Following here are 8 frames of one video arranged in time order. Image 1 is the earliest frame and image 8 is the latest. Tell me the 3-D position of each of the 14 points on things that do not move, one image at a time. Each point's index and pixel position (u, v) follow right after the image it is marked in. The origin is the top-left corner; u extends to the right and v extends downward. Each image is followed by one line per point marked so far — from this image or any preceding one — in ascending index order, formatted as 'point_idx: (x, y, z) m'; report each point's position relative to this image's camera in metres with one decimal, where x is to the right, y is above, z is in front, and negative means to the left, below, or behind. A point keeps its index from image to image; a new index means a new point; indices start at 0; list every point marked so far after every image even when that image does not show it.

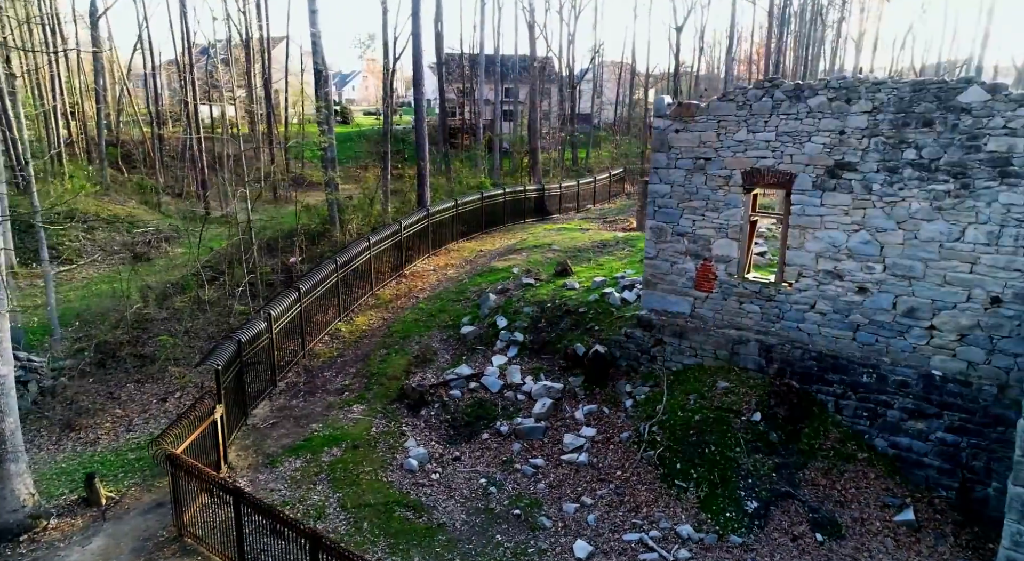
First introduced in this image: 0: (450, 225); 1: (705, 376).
0: (-1.8, +1.6, +19.2) m
1: (+2.6, -1.3, +8.9) m
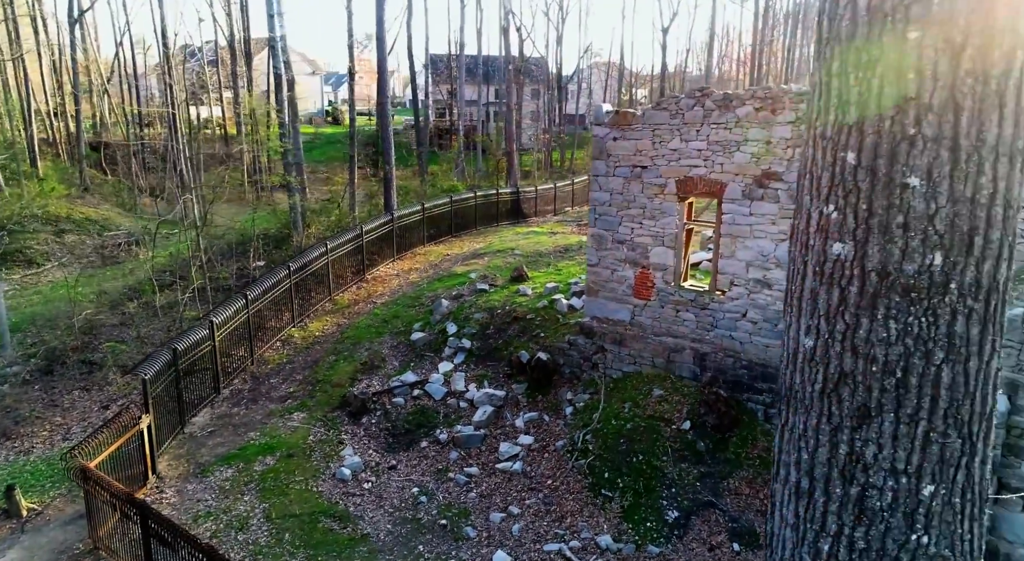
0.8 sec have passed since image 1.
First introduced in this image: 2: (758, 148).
0: (-2.8, +1.5, +19.2) m
1: (+1.8, -1.4, +8.9) m
2: (+2.9, +1.5, +7.7) m
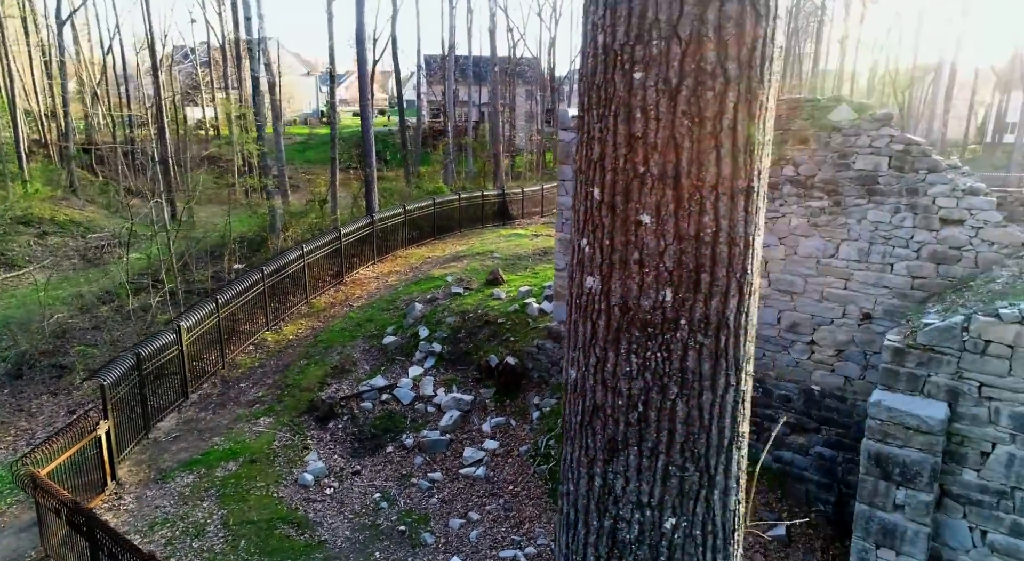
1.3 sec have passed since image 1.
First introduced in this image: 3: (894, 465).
0: (-3.3, +1.5, +19.2) m
1: (+1.3, -1.5, +8.9) m
2: (+2.4, +1.5, +7.7) m
3: (+3.1, -1.5, +5.3) m
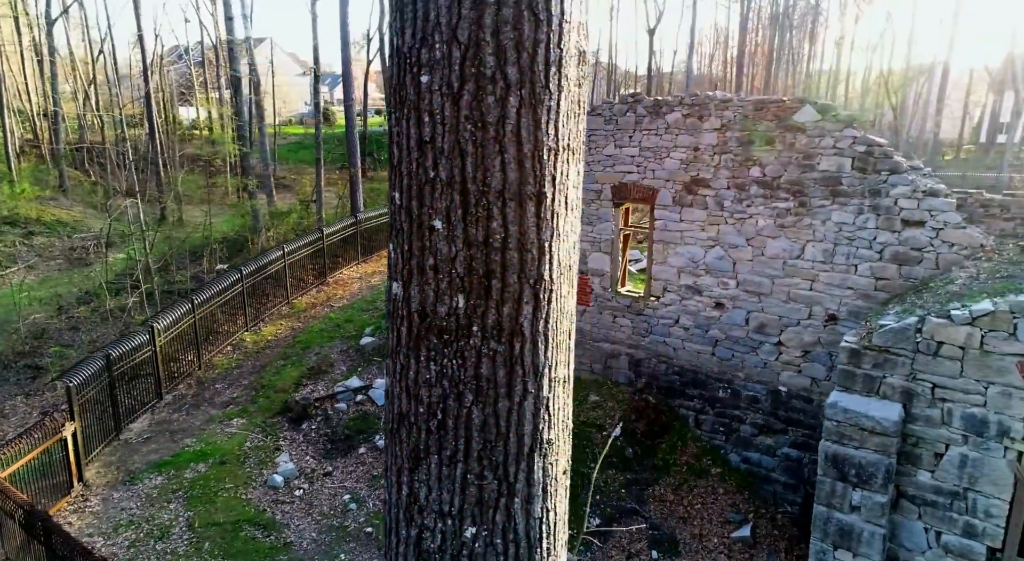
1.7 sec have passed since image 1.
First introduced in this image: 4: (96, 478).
0: (-3.7, +1.4, +19.2) m
1: (+0.9, -1.5, +8.9) m
2: (+2.0, +1.5, +7.7) m
3: (+2.7, -1.5, +5.3) m
4: (-5.1, -2.4, +8.2) m
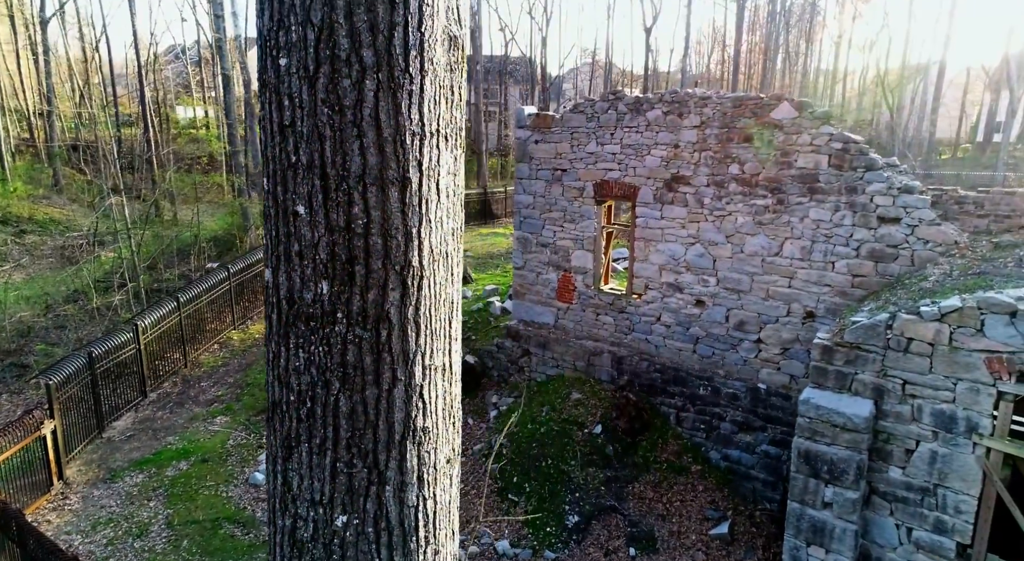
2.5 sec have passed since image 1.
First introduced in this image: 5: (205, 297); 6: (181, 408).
0: (-4.0, +1.5, +19.2) m
1: (+0.7, -1.4, +8.9) m
2: (+1.8, +1.5, +7.7) m
3: (+2.5, -1.5, +5.3) m
4: (-5.3, -2.4, +8.1) m
5: (-5.6, -0.3, +12.0) m
6: (-5.0, -1.9, +10.0) m
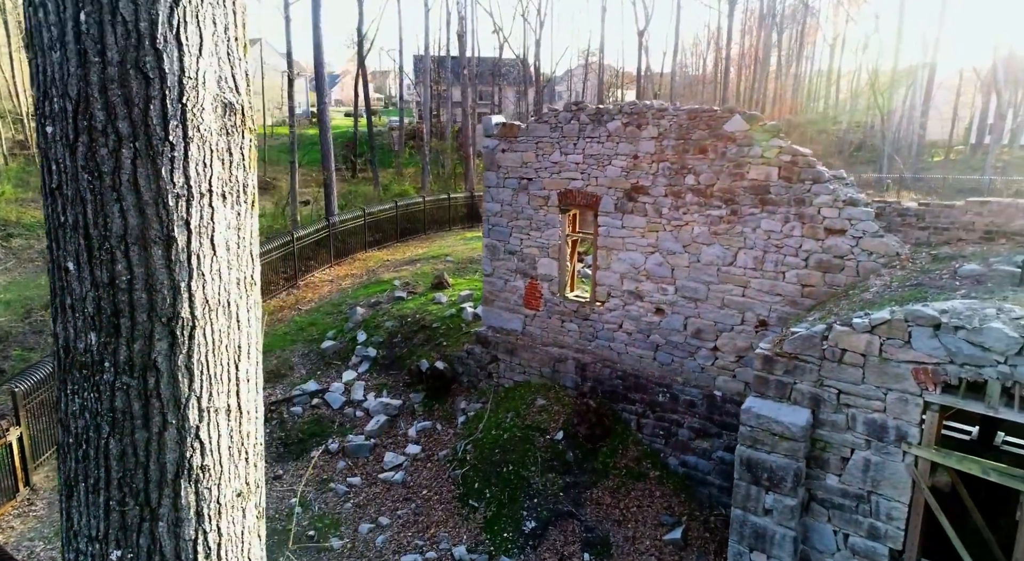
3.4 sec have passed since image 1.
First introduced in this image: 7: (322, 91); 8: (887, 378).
0: (-4.5, +1.4, +19.2) m
1: (+0.2, -1.5, +9.0) m
2: (+1.3, +1.4, +7.8) m
3: (+2.1, -1.6, +5.4) m
4: (-5.8, -2.5, +8.2) m
5: (-6.1, -0.4, +12.1) m
6: (-5.5, -2.0, +10.1) m
7: (-5.4, +5.5, +19.4) m
8: (+2.8, -0.7, +4.9) m
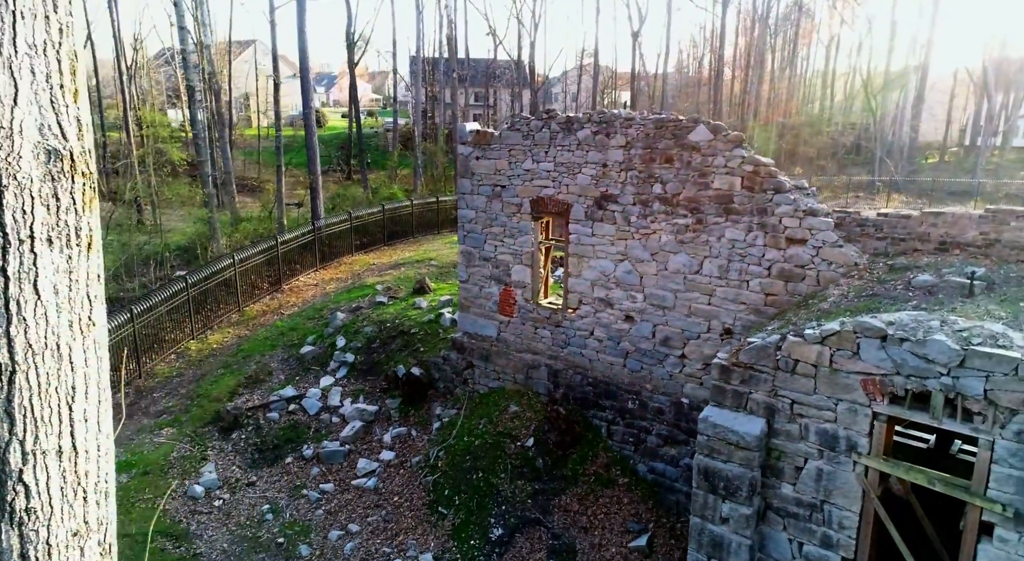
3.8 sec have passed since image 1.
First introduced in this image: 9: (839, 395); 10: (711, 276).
0: (-4.9, +1.3, +19.3) m
1: (-0.1, -1.6, +9.0) m
2: (+1.0, +1.3, +7.8) m
3: (+1.7, -1.7, +5.5) m
4: (-6.2, -2.6, +8.2) m
5: (-6.5, -0.5, +12.1) m
6: (-5.8, -2.1, +10.1) m
7: (-5.8, +5.4, +19.4) m
8: (+2.4, -0.8, +5.0) m
9: (+2.5, -0.9, +4.9) m
10: (+2.1, 0.0, +7.1) m
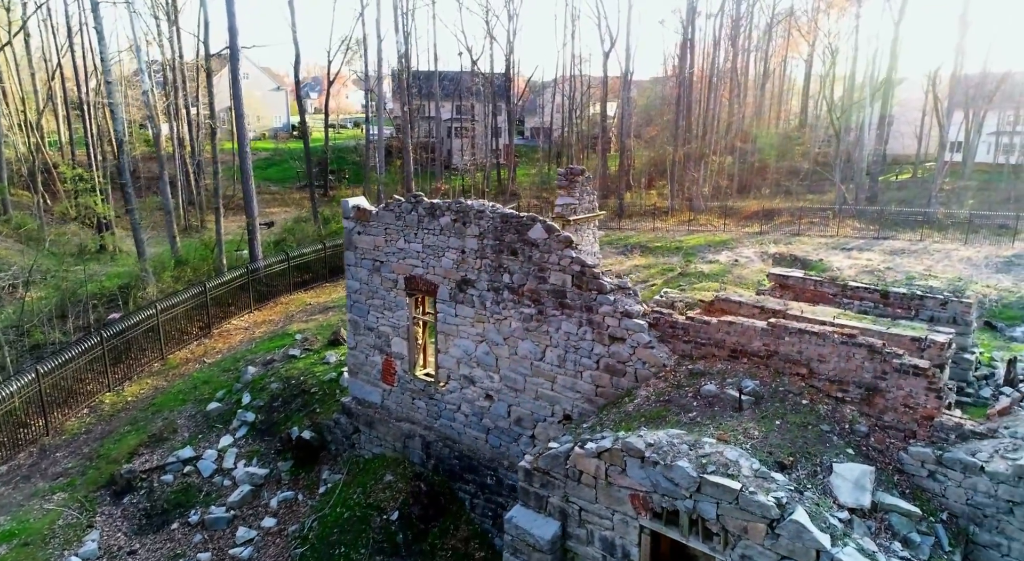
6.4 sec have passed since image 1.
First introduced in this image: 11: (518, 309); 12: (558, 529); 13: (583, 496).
0: (-6.8, +0.1, +19.5) m
1: (-1.8, -2.6, +9.4) m
2: (-0.7, +0.3, +8.2) m
3: (+0.1, -2.6, +5.8) m
4: (-7.9, -3.6, +8.4) m
5: (-8.2, -1.6, +12.3) m
6: (-7.6, -3.2, +10.3) m
7: (-7.8, +4.2, +19.7) m
8: (+0.8, -1.8, +5.3) m
9: (+0.8, -1.8, +5.3) m
10: (+0.5, -0.9, +7.5) m
11: (+0.1, -0.3, +7.7) m
12: (+0.4, -2.1, +5.7) m
13: (+0.6, -1.8, +5.5) m
